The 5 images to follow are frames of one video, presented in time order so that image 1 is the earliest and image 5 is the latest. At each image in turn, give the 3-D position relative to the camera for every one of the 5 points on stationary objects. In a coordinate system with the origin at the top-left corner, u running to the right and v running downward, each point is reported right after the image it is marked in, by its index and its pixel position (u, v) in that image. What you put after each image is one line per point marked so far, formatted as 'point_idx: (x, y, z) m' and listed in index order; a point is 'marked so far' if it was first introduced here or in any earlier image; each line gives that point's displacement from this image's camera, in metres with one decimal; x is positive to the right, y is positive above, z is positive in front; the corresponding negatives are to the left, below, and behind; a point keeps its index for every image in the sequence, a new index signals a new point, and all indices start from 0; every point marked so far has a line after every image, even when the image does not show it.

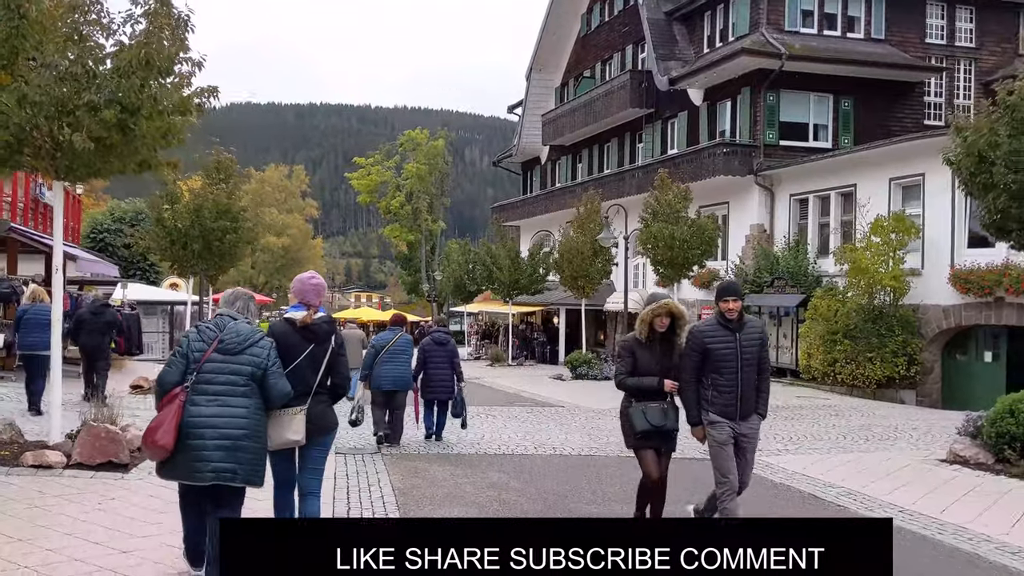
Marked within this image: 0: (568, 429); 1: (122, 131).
0: (+0.8, -2.0, +13.4) m
1: (-3.5, +1.4, +8.4) m
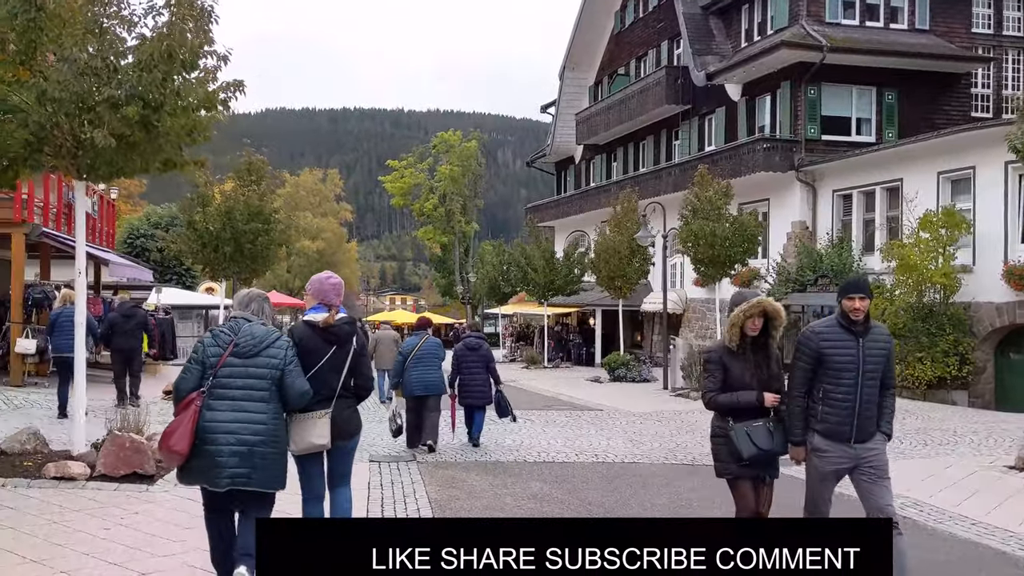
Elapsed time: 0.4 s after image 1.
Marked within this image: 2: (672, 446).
0: (+1.3, -2.0, +12.9) m
1: (-3.2, +1.4, +8.1) m
2: (+2.0, -2.0, +12.0) m
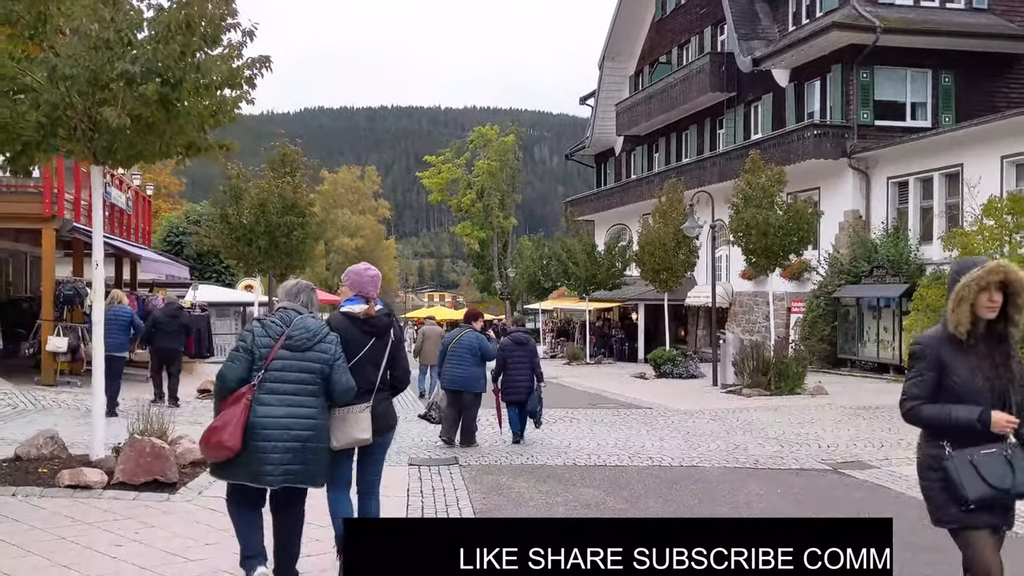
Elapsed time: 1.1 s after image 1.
0: (+1.9, -1.9, +12.2) m
1: (-2.8, +1.4, +7.5) m
2: (+2.6, -1.9, +11.2) m
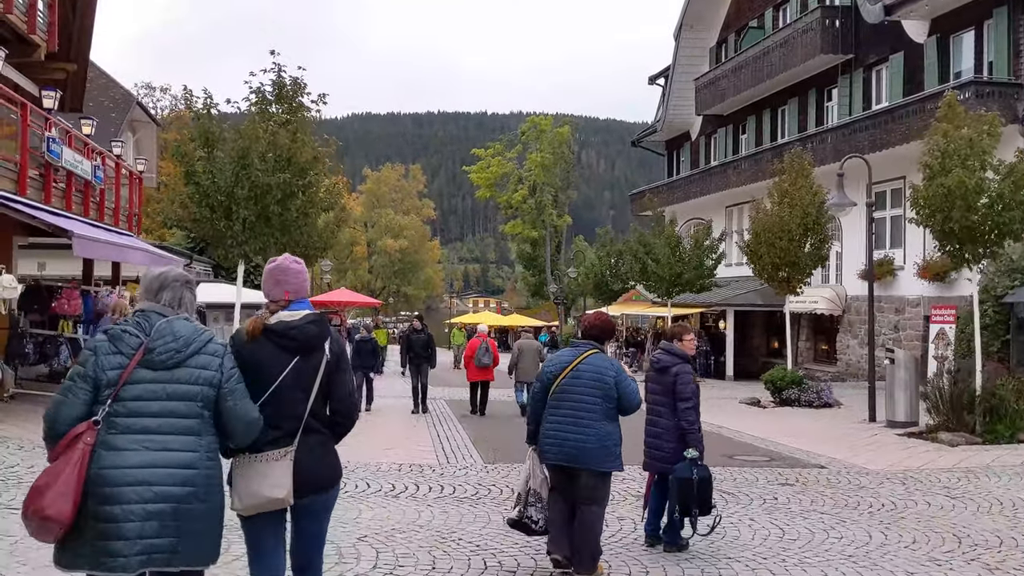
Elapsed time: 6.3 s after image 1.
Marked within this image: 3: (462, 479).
0: (+2.9, -1.8, +6.7) m
1: (-2.0, +1.6, +2.2) m
2: (+3.5, -1.8, +5.7) m
3: (-0.5, -1.8, +9.0) m
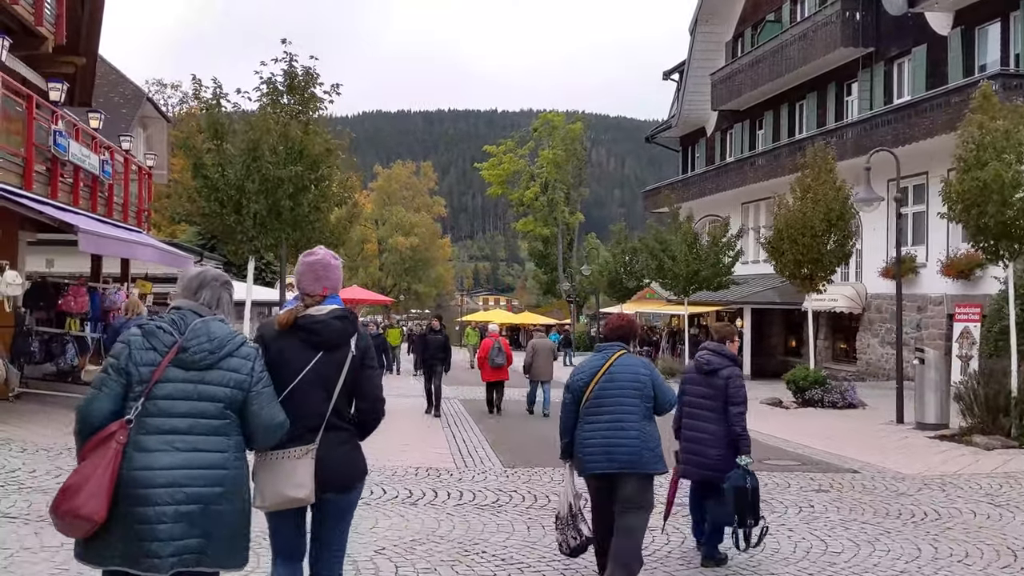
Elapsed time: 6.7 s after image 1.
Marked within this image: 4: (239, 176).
0: (+3.1, -1.8, +6.3) m
1: (-1.9, +1.6, +1.9) m
2: (+3.7, -1.8, +5.2) m
3: (-0.3, -1.8, +8.6) m
4: (-3.8, +1.5, +13.5) m
